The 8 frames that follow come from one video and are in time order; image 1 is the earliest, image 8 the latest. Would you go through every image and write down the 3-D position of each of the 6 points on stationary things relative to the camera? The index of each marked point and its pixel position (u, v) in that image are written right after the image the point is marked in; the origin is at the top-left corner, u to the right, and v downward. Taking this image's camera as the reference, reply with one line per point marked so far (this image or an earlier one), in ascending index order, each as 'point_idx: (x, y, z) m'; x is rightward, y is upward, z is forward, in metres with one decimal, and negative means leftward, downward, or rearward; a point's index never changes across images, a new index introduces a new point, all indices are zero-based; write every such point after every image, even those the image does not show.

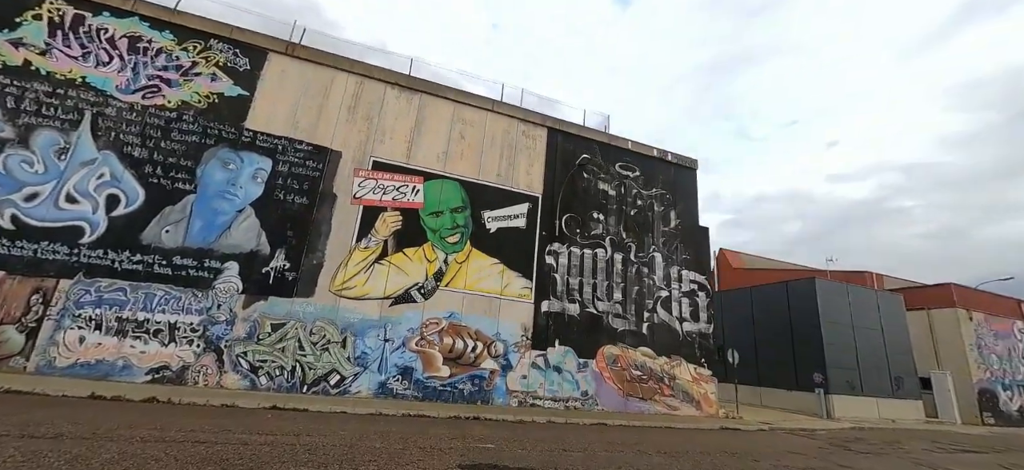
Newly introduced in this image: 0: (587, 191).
0: (+3.2, +1.9, +17.9) m
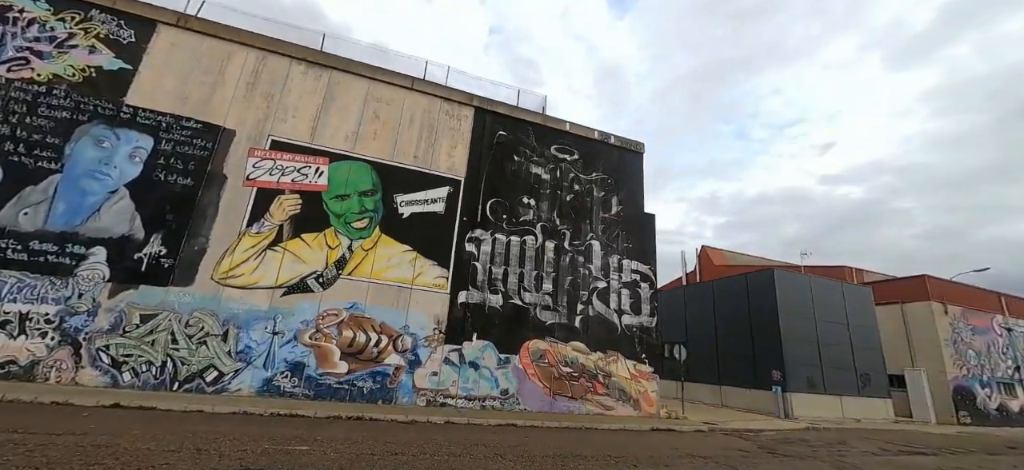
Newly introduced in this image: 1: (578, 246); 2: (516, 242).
0: (+0.2, +2.4, +16.7) m
1: (+2.6, -0.5, +16.8) m
2: (+0.1, -0.3, +15.9) m
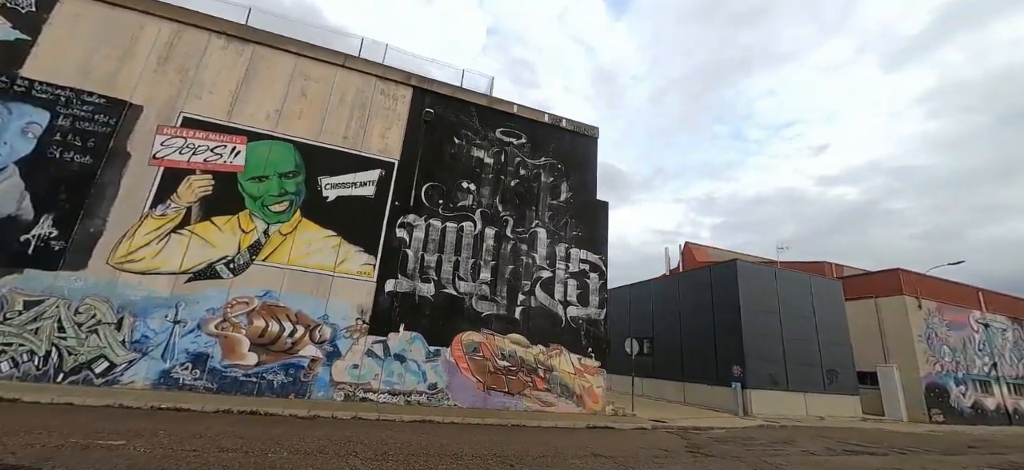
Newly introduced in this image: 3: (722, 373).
0: (-2.1, +2.9, +15.8) m
1: (+0.3, 0.0, +15.9) m
2: (-2.1, +0.2, +15.0) m
3: (+9.8, -6.4, +19.4) m
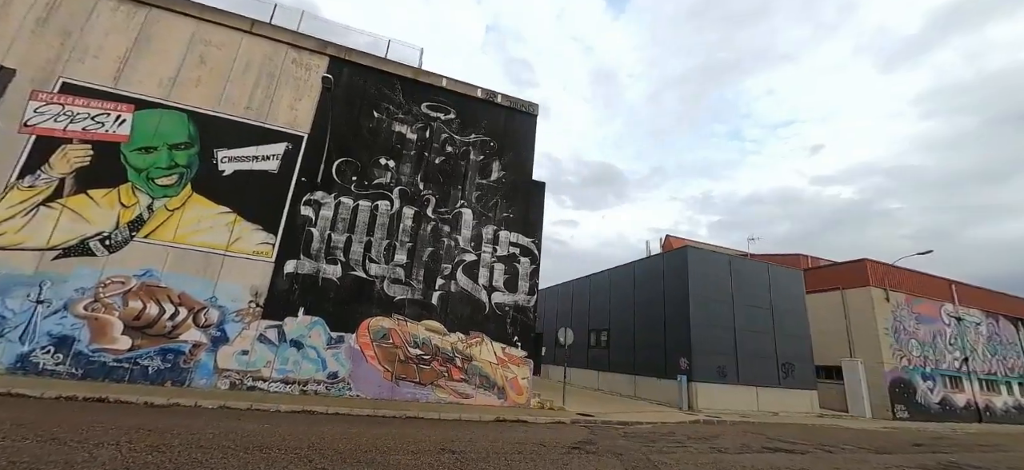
0: (-4.9, +3.6, +14.8) m
1: (-2.4, +0.7, +14.9) m
2: (-4.9, +0.9, +14.0) m
3: (+7.0, -5.7, +18.4) m
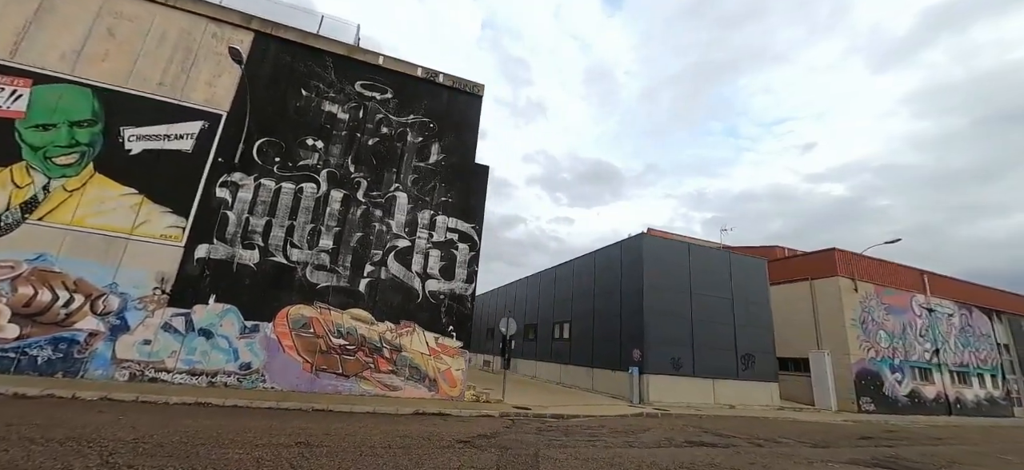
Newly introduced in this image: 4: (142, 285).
0: (-7.1, +4.2, +14.0) m
1: (-4.6, +1.3, +14.2) m
2: (-7.1, +1.5, +13.3) m
3: (+4.8, -5.2, +17.7) m
4: (-10.2, -1.4, +11.5) m
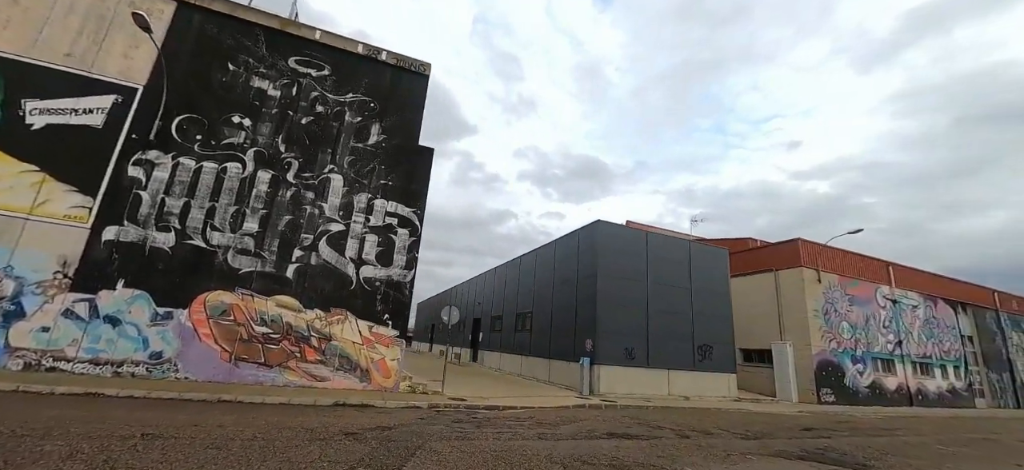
0: (-9.0, +4.7, +13.2) m
1: (-6.6, +1.8, +13.4) m
2: (-9.1, +2.0, +12.5) m
3: (+2.7, -4.7, +17.2) m
4: (-12.2, -0.9, +10.7) m
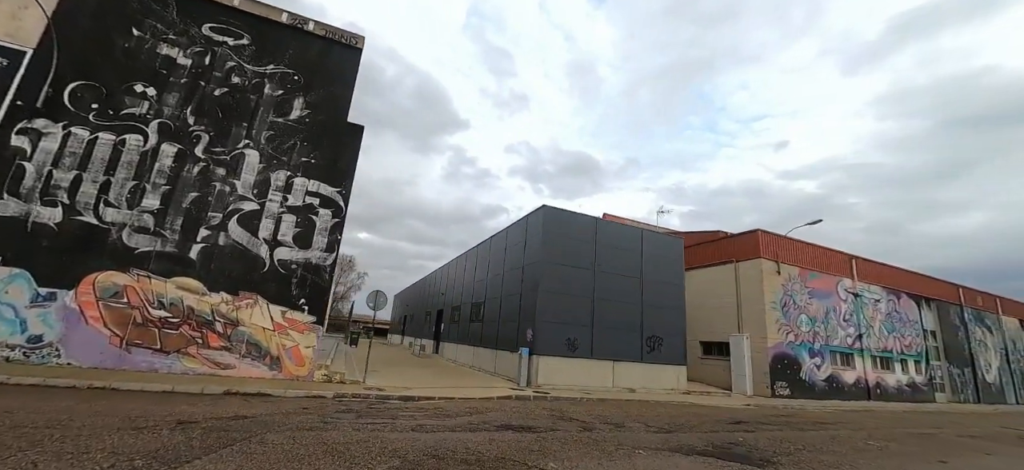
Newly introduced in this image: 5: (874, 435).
0: (-11.2, +5.4, +12.3) m
1: (-8.9, +2.4, +12.6) m
2: (-11.3, +2.6, +11.6) m
3: (+0.4, -4.1, +16.6) m
4: (-14.4, -0.2, +9.8) m
5: (+9.9, -5.5, +11.4) m
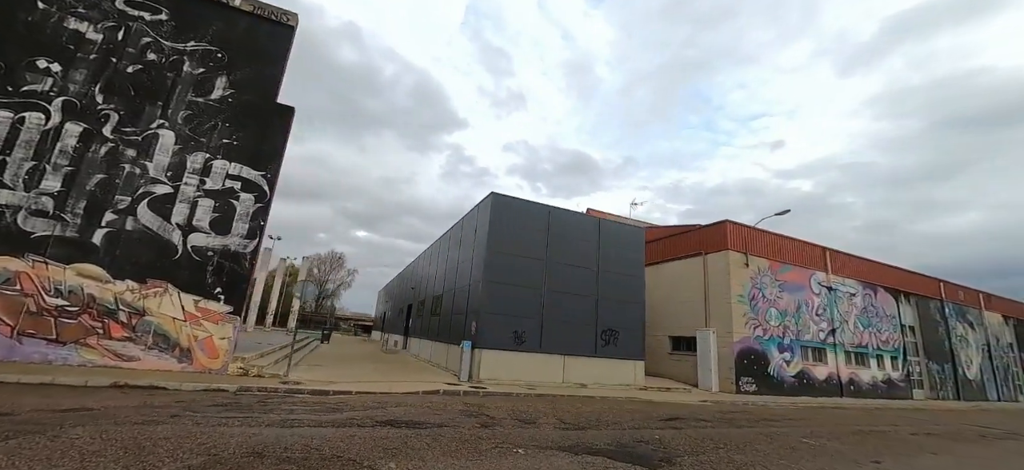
0: (-13.3, +5.8, +11.6) m
1: (-10.9, +2.9, +11.9) m
2: (-13.4, +3.1, +10.9) m
3: (-1.7, -3.6, +15.8) m
4: (-16.5, +0.2, +9.2) m
5: (+7.8, -5.0, +10.6) m
